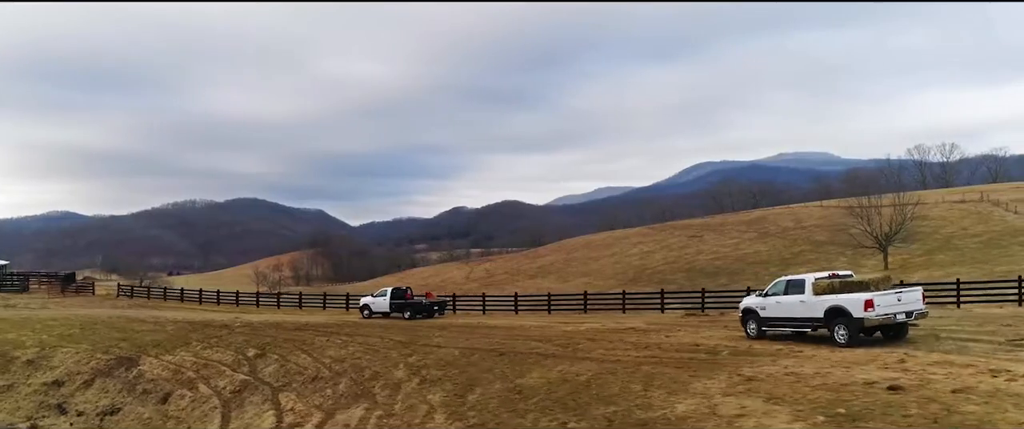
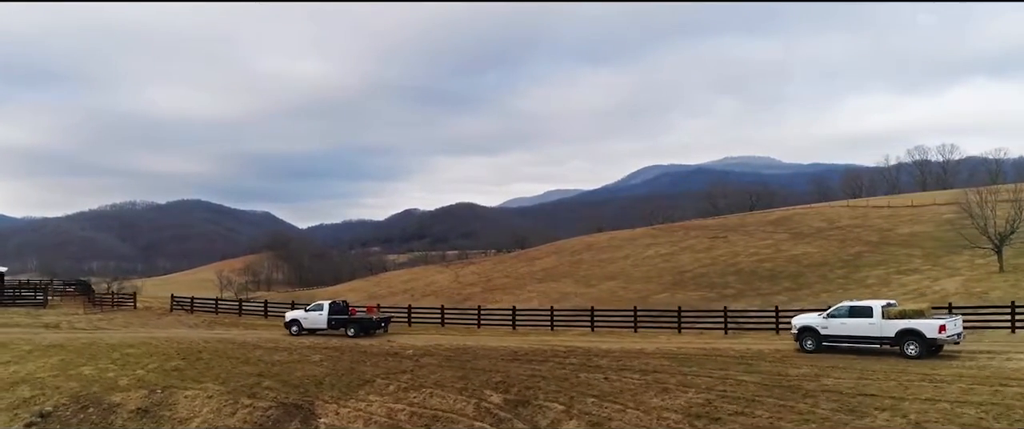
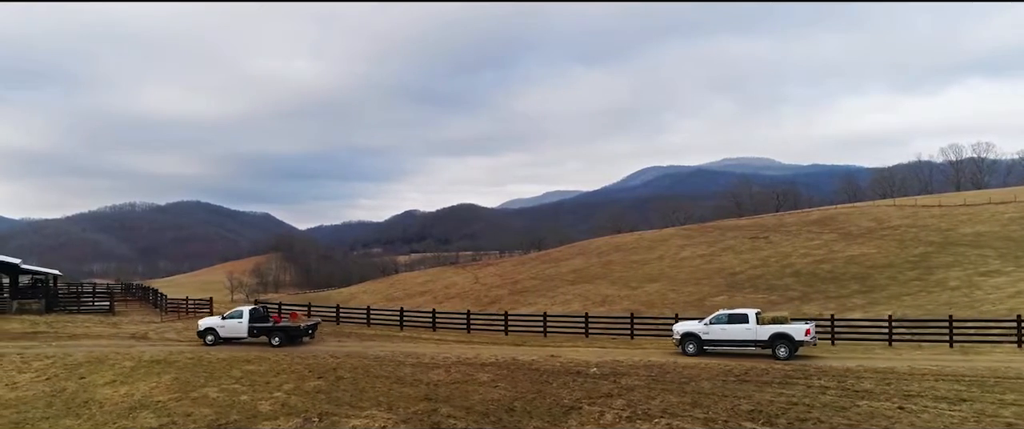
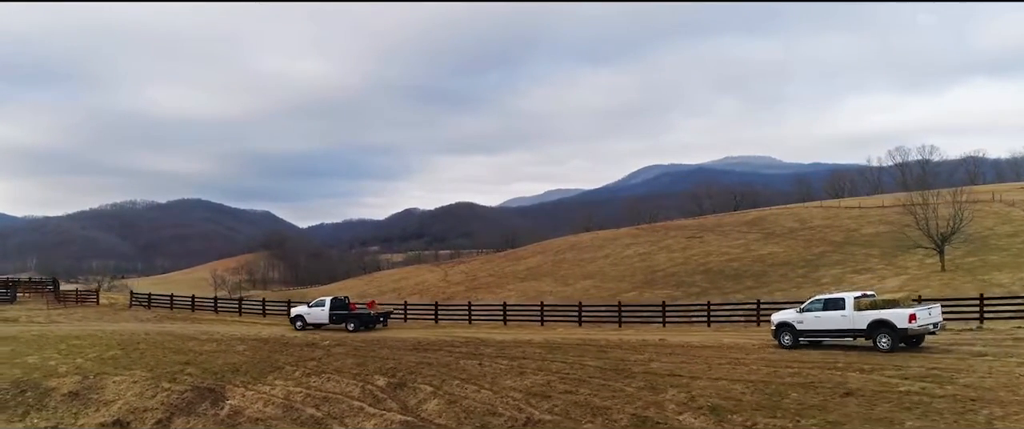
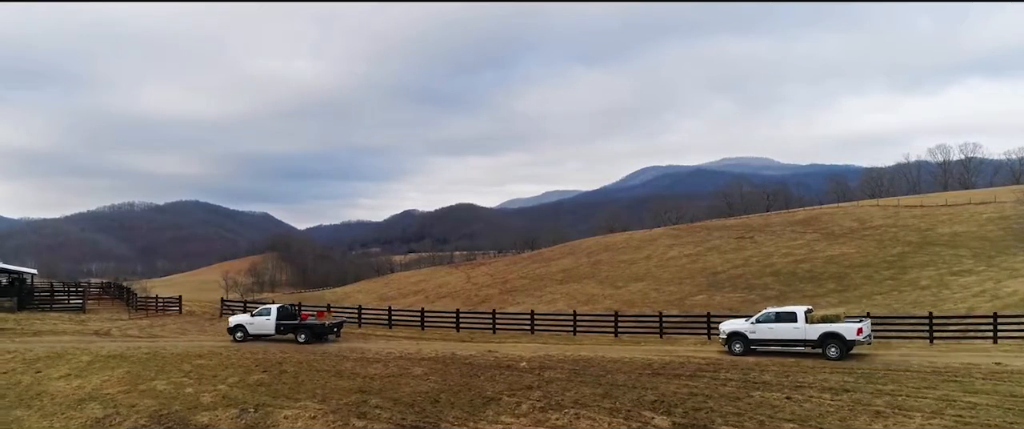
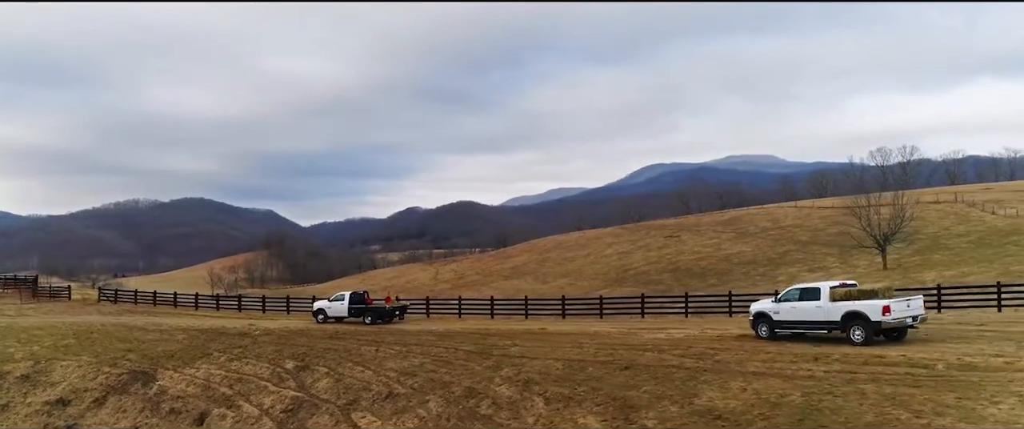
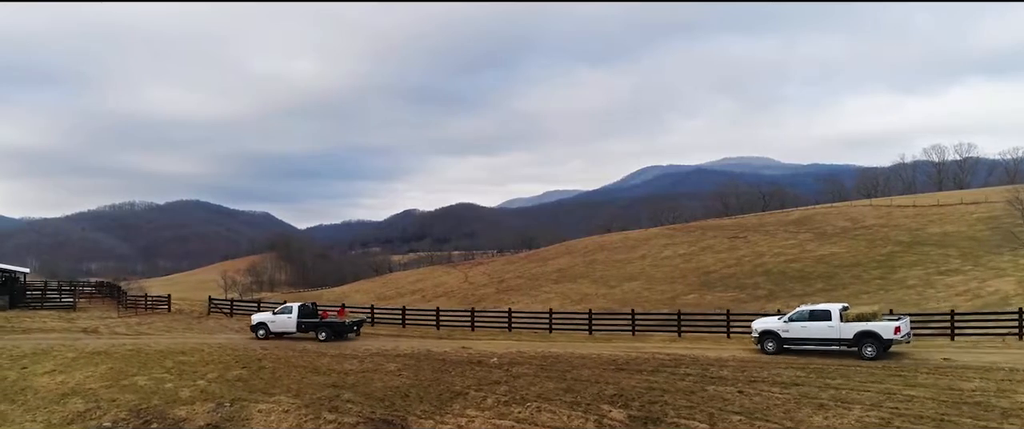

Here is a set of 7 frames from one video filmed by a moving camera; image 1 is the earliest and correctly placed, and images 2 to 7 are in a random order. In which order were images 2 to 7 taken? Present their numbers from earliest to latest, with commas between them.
6, 4, 2, 7, 5, 3
